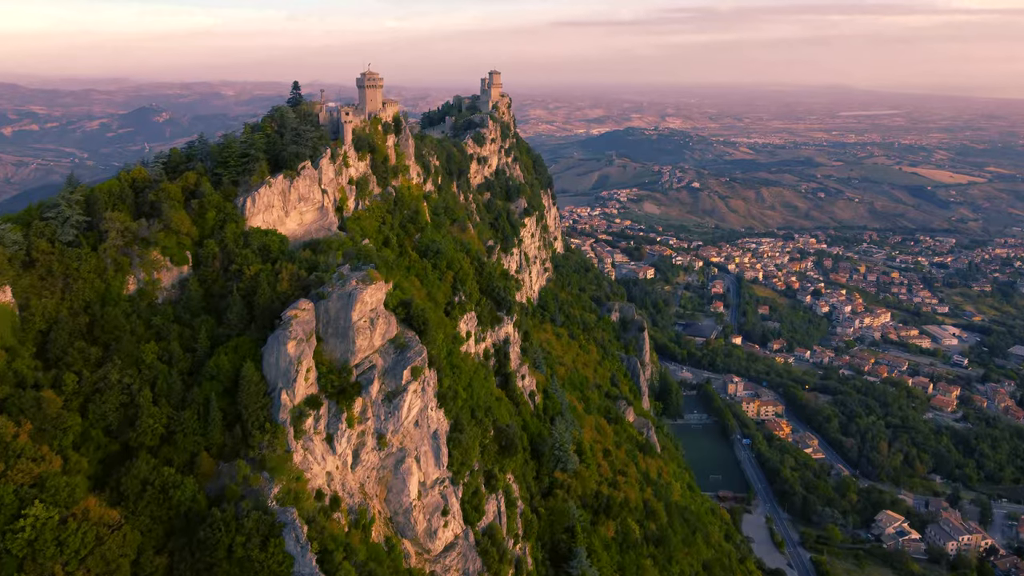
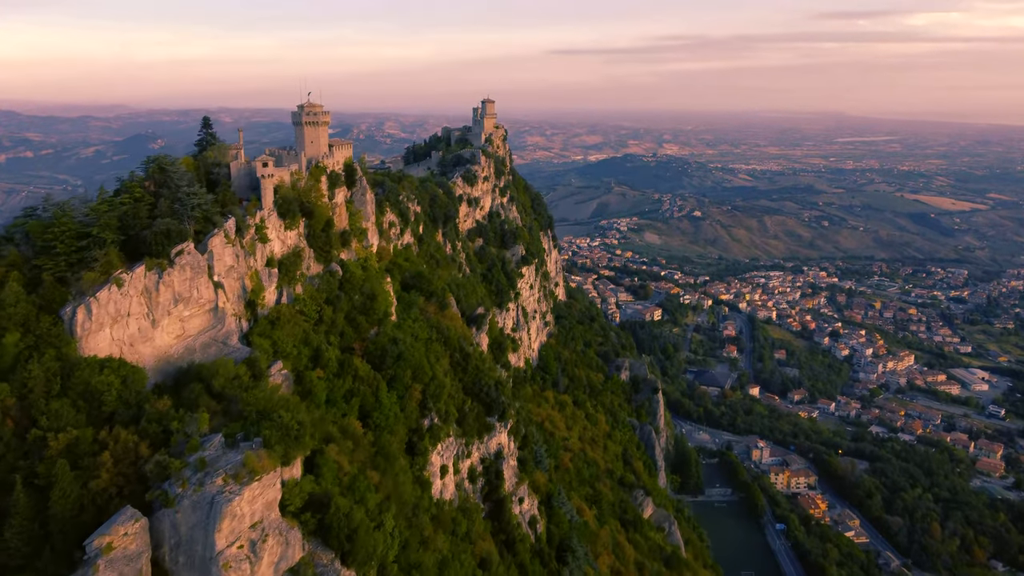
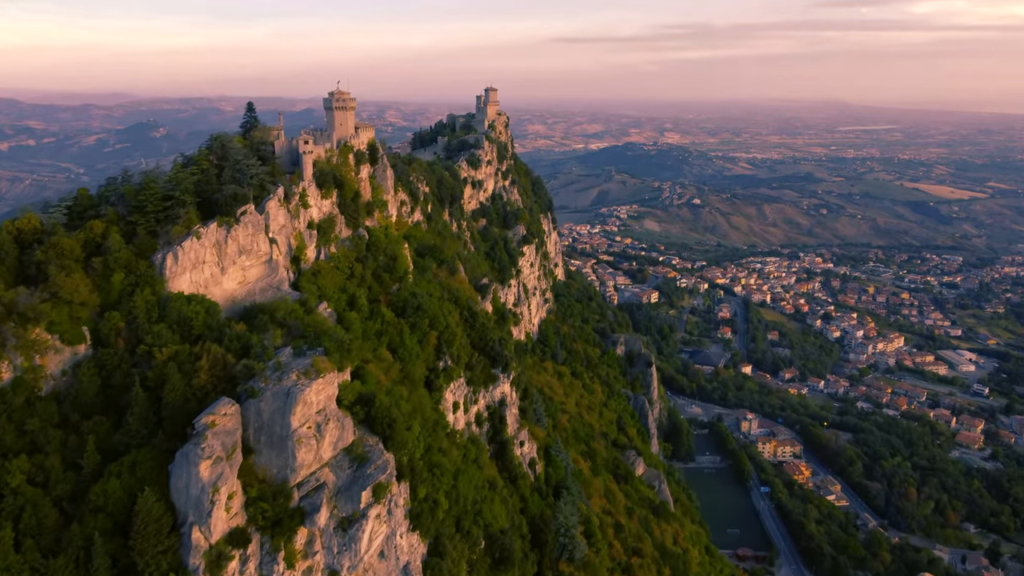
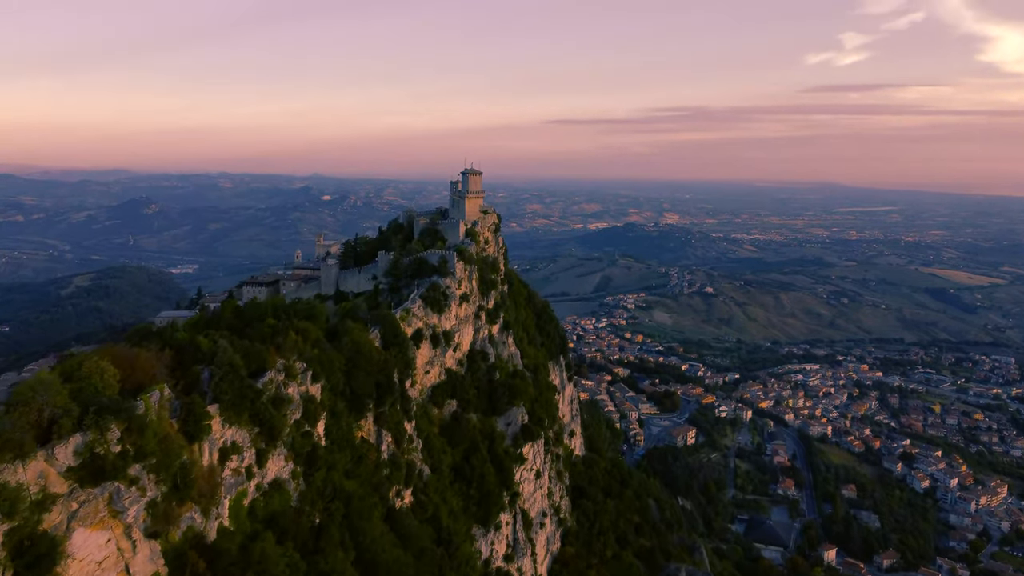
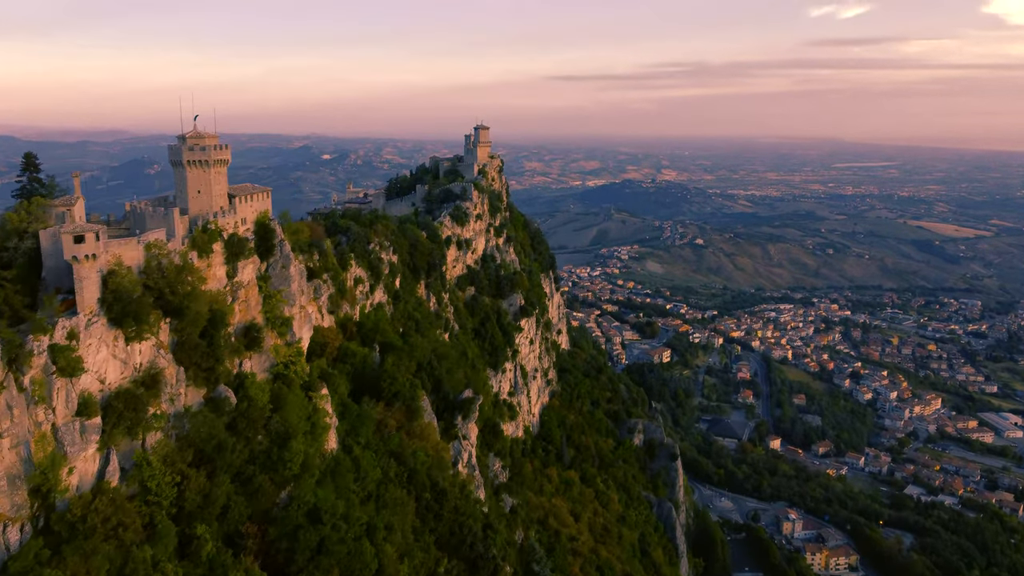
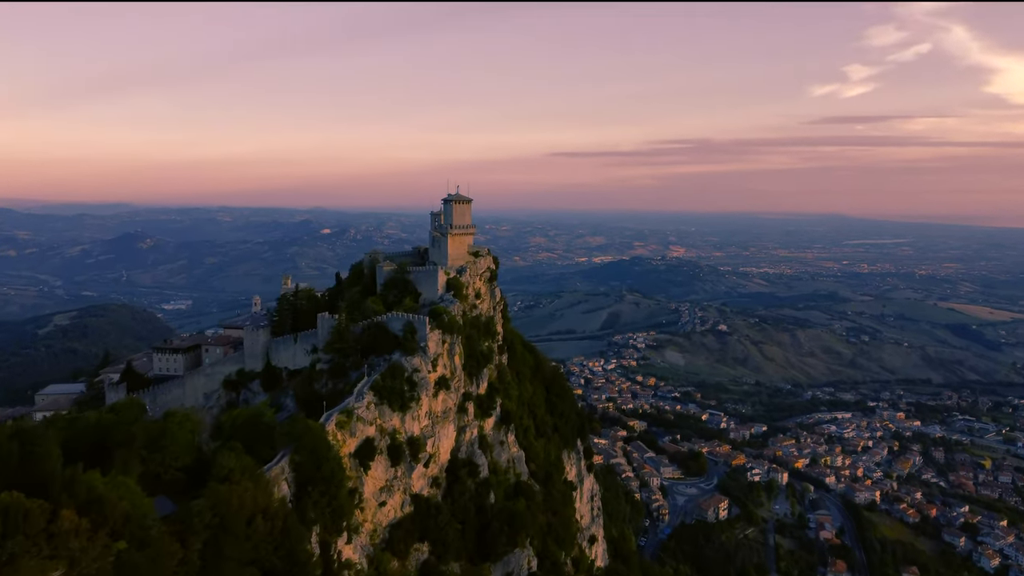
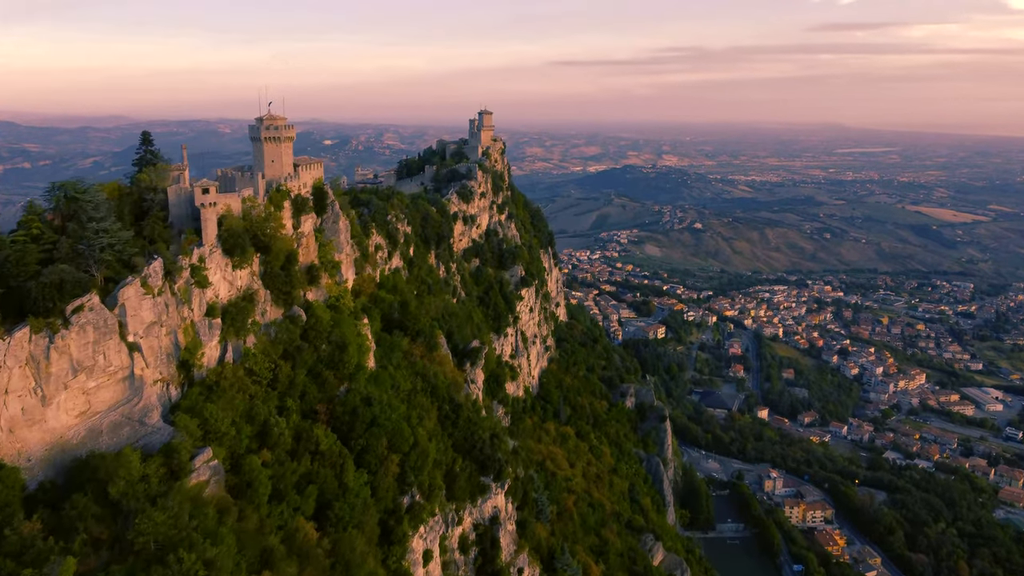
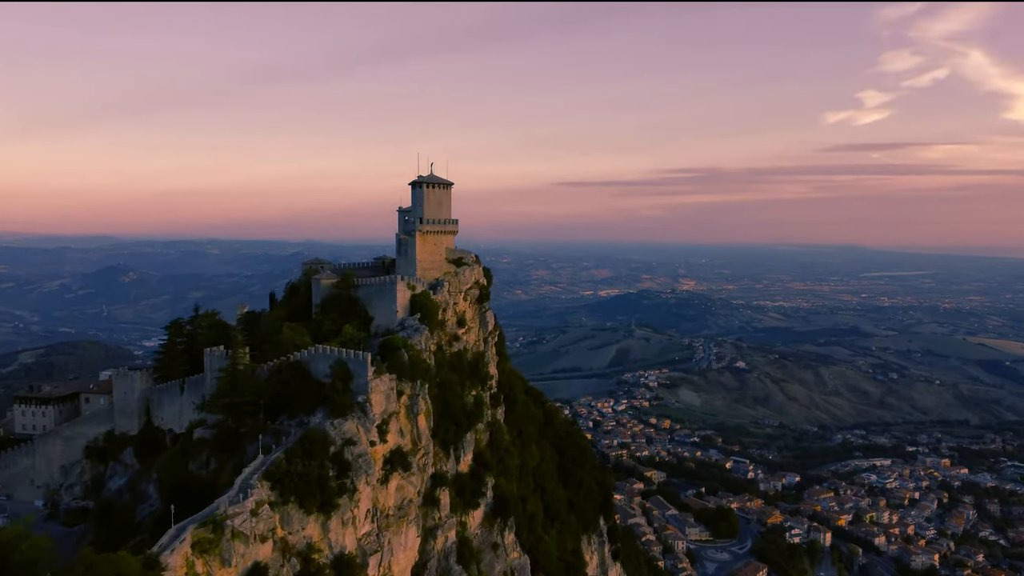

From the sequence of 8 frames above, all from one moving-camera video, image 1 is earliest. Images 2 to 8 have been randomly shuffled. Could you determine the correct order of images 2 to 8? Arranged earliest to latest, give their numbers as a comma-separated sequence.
3, 2, 7, 5, 4, 6, 8
